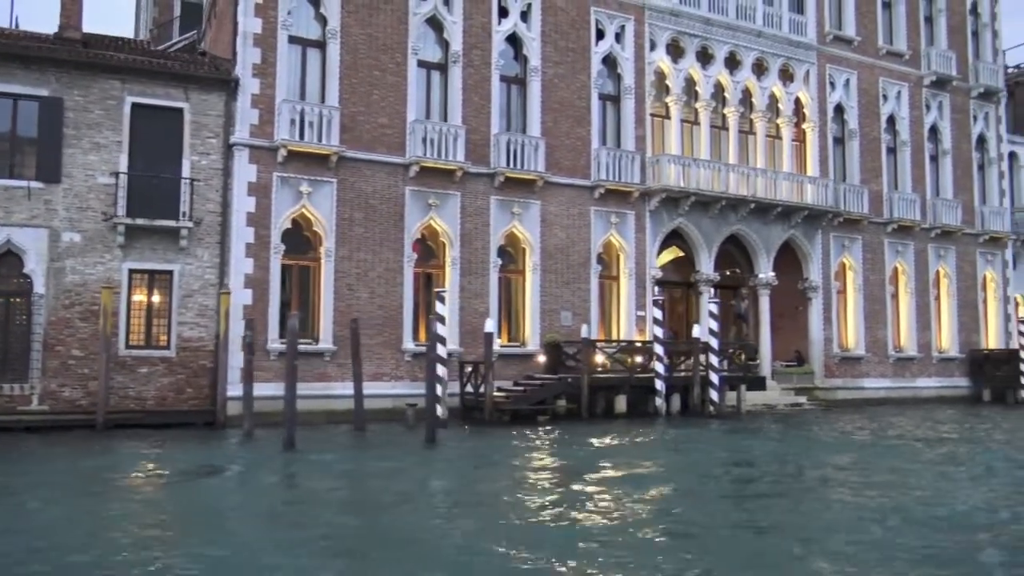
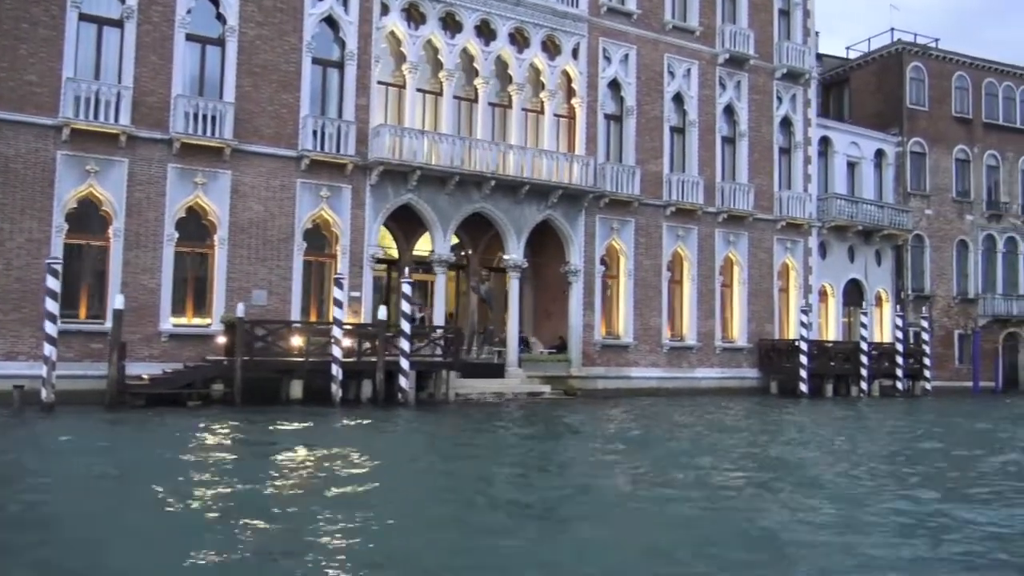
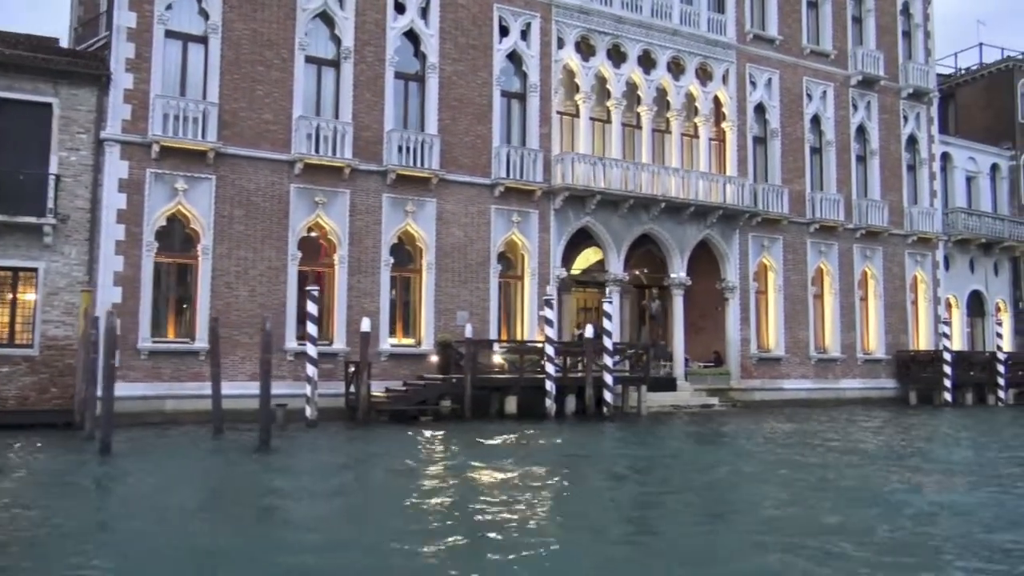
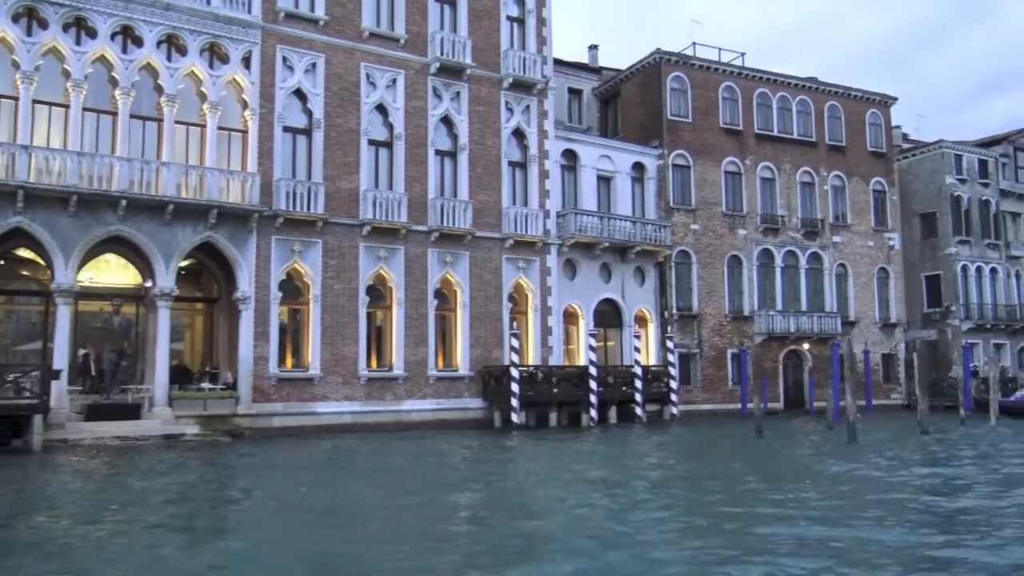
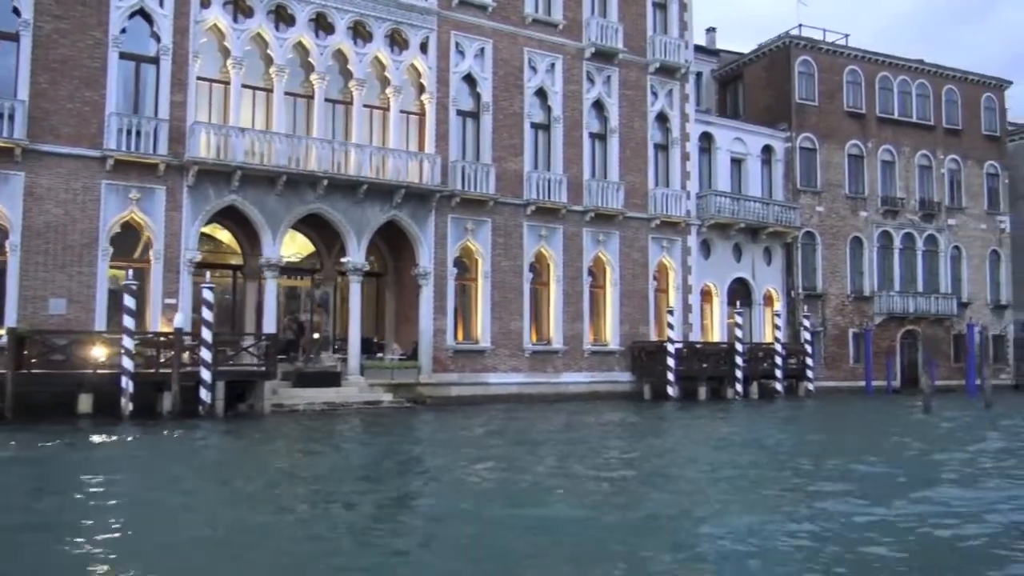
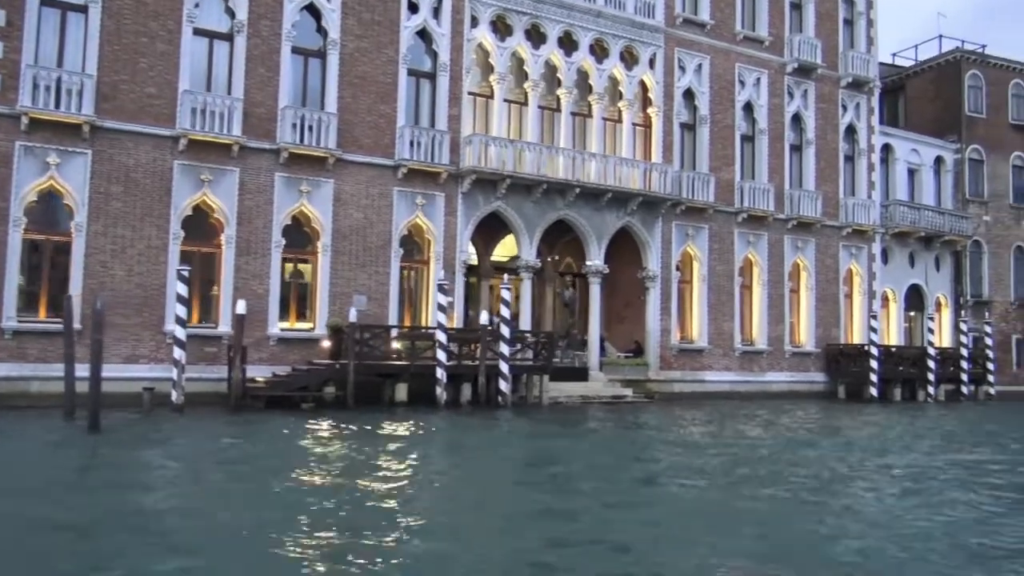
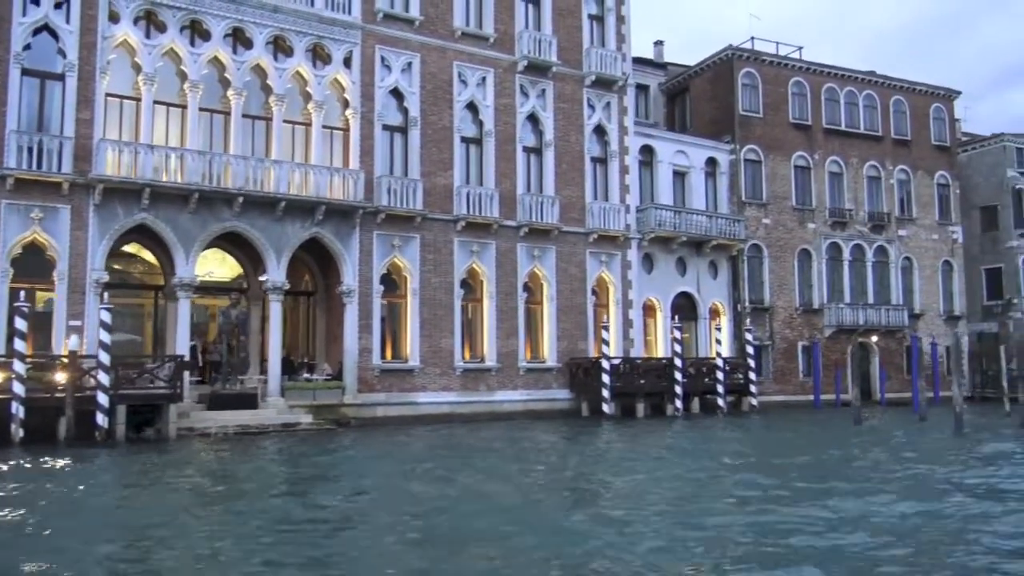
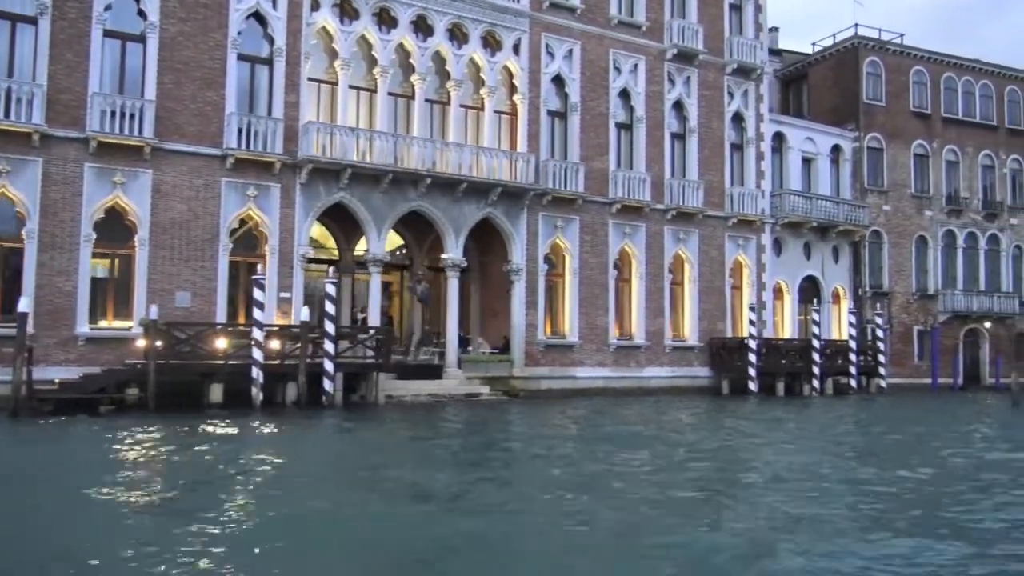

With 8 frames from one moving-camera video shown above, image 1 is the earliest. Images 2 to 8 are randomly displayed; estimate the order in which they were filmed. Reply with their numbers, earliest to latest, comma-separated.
3, 6, 2, 8, 5, 7, 4
